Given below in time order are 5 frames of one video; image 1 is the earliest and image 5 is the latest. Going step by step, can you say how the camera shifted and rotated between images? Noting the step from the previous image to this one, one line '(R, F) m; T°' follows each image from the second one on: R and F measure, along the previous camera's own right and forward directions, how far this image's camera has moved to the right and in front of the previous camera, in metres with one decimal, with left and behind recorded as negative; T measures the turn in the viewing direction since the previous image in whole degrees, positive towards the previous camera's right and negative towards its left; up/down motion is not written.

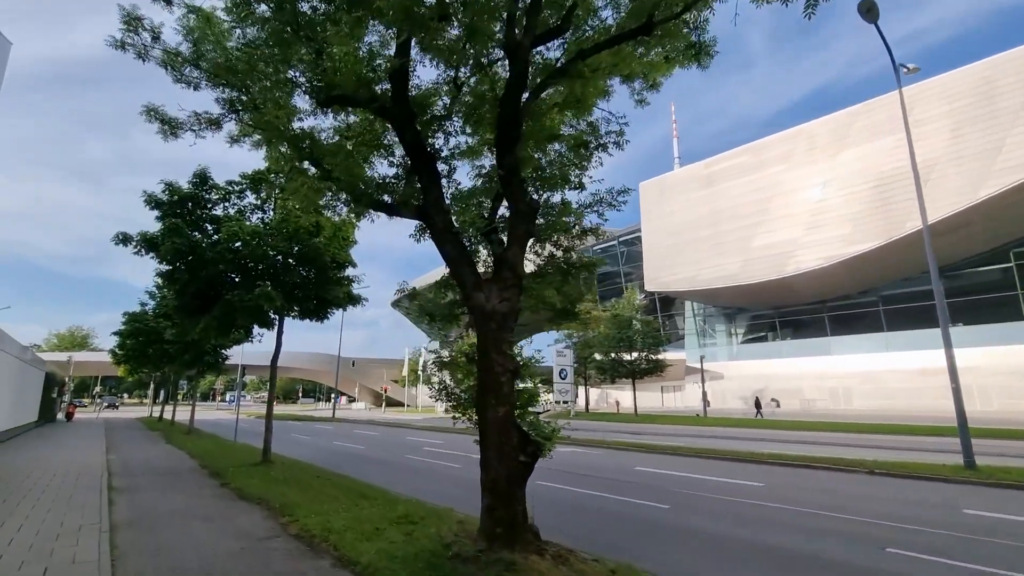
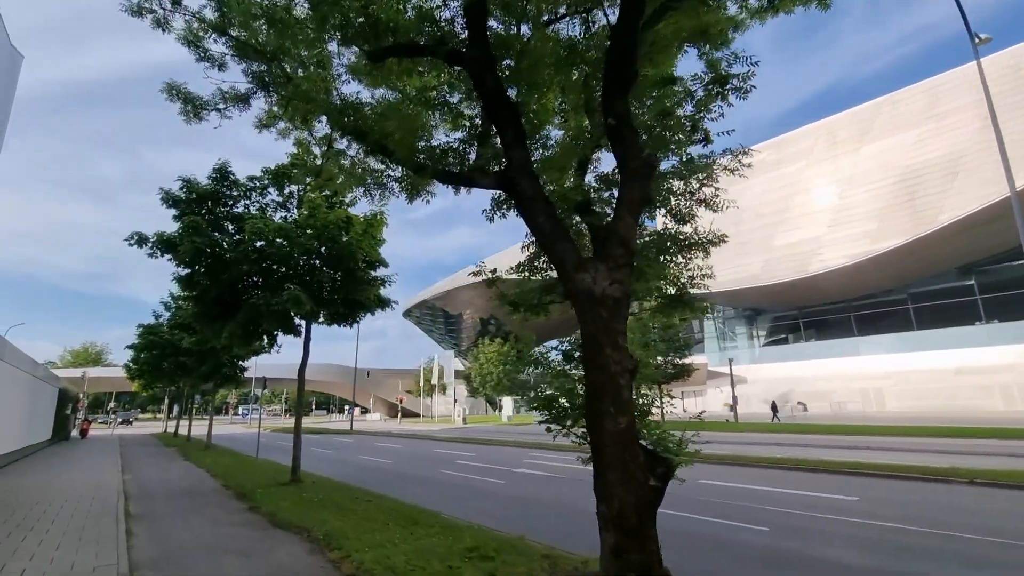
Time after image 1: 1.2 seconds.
(-0.8, +1.1) m; -1°
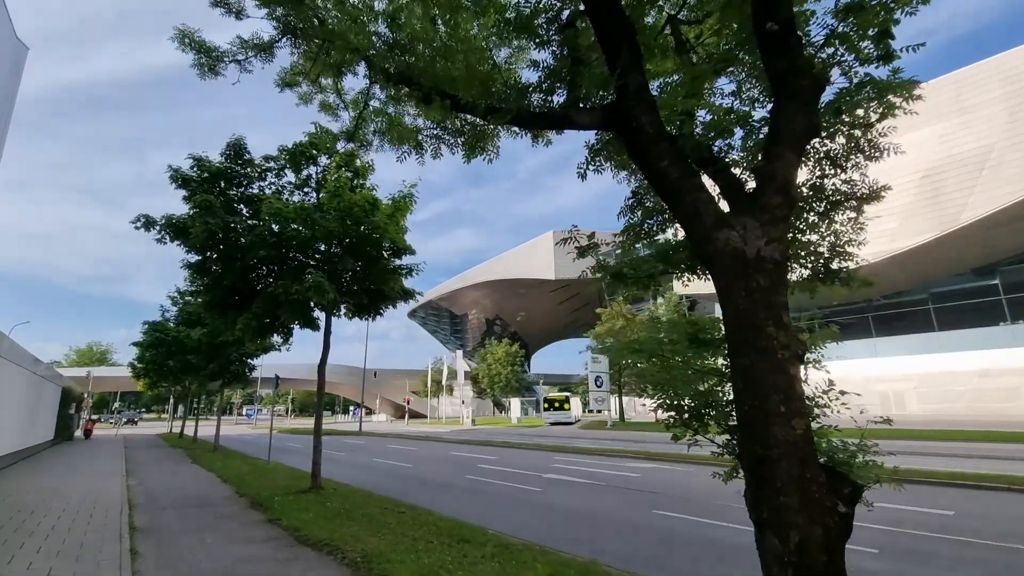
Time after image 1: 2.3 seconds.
(-0.7, +1.0) m; 0°
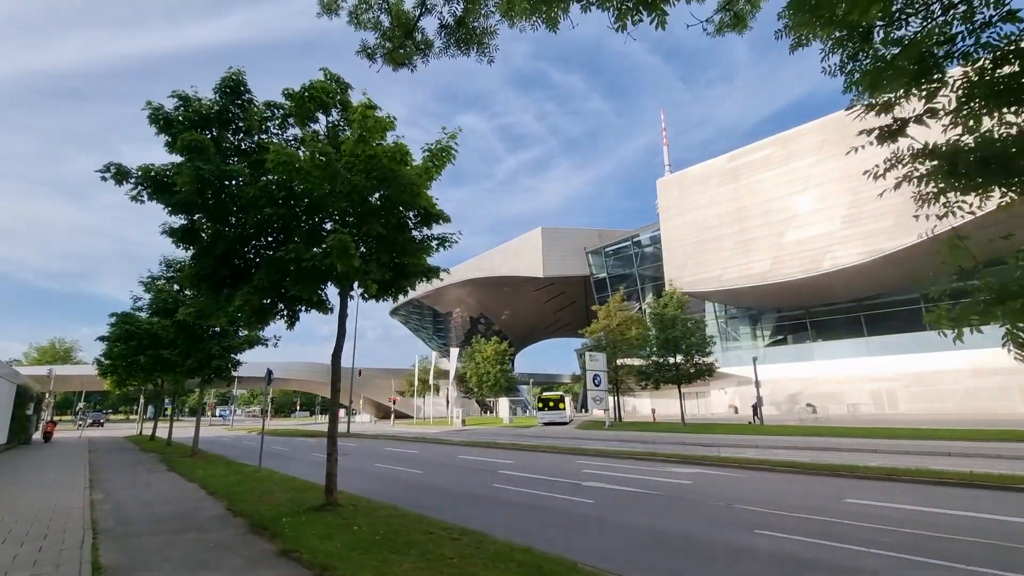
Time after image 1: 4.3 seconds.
(-1.2, +1.8) m; +2°
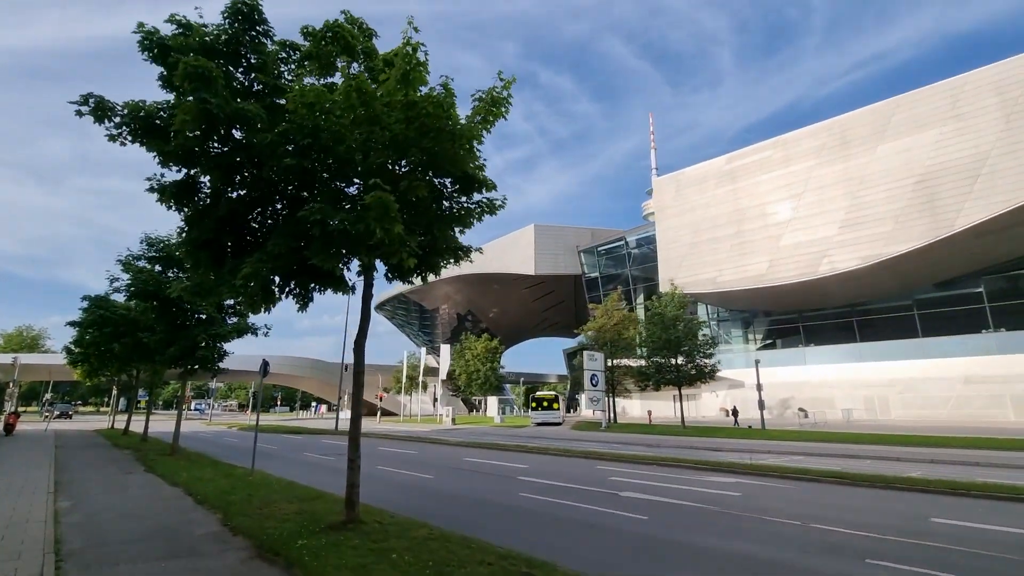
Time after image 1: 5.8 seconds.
(-1.0, +1.4) m; +2°
